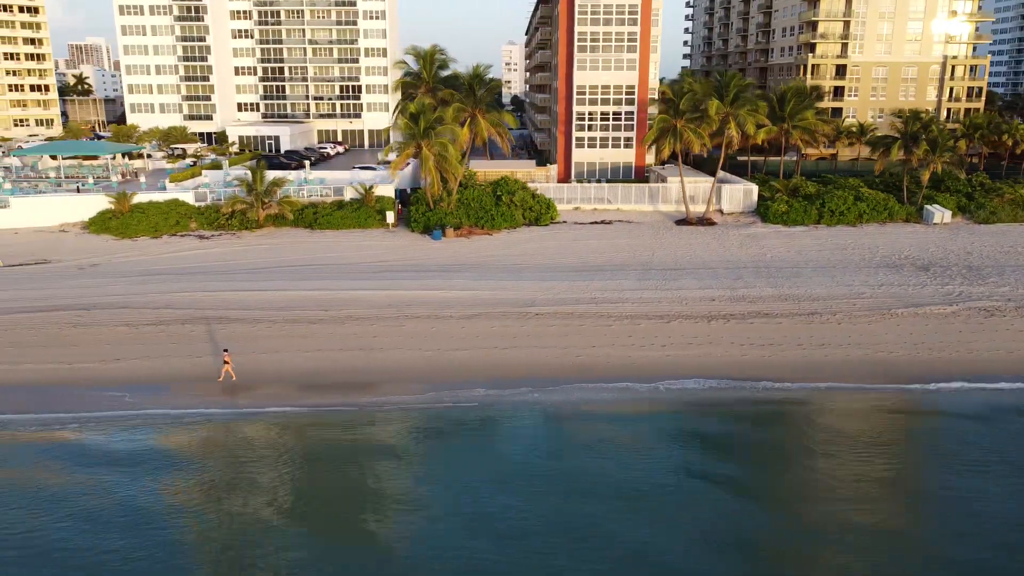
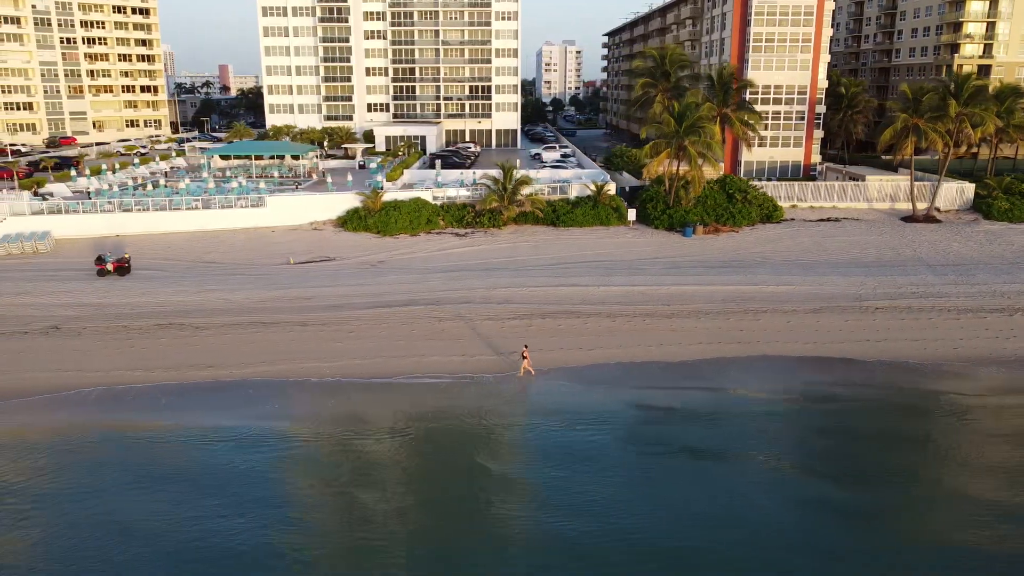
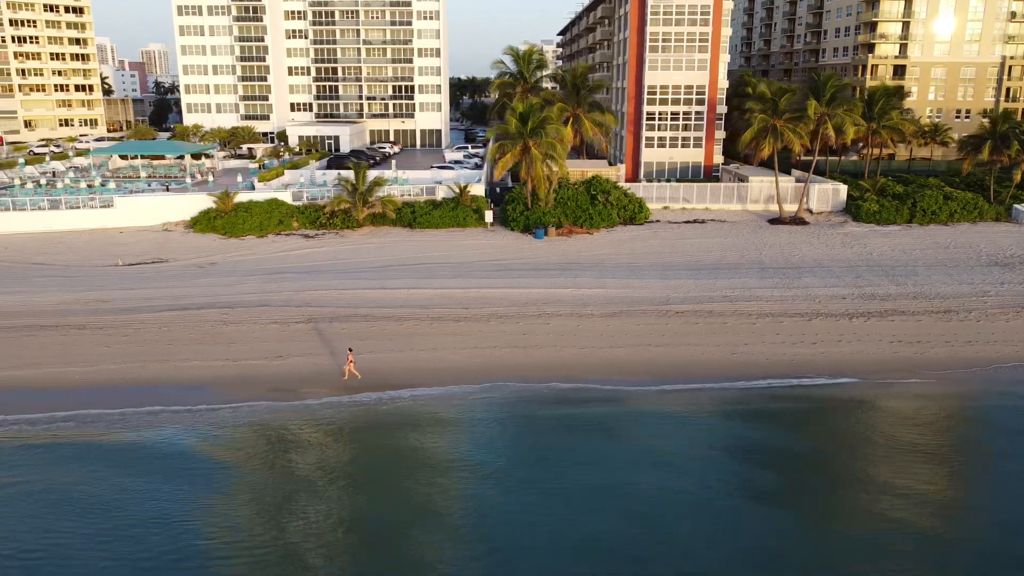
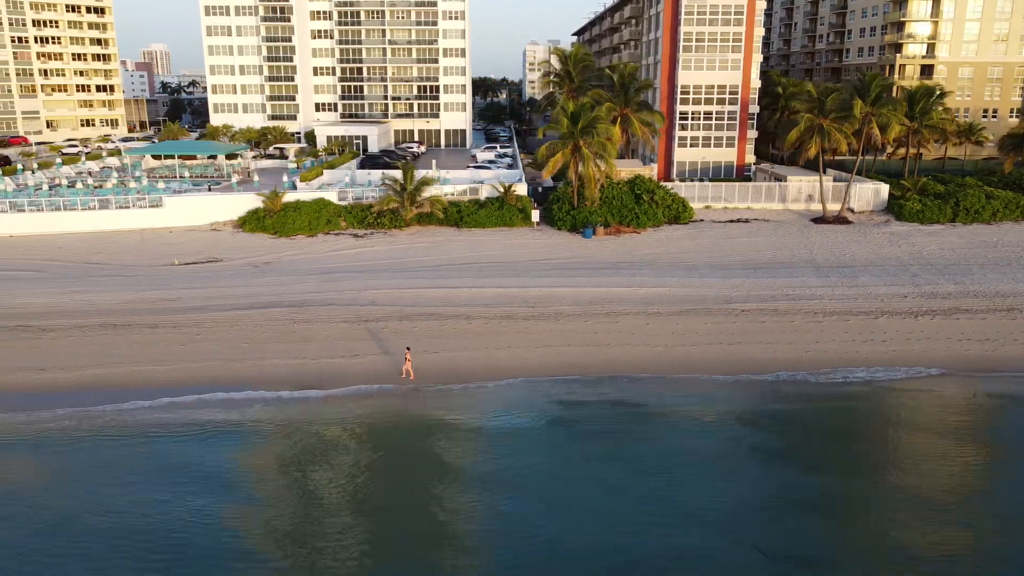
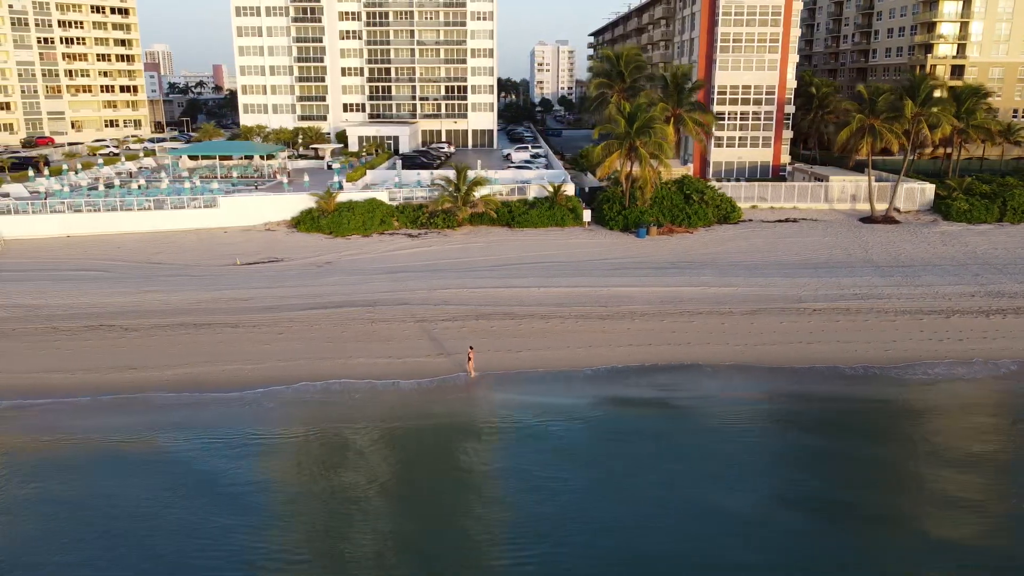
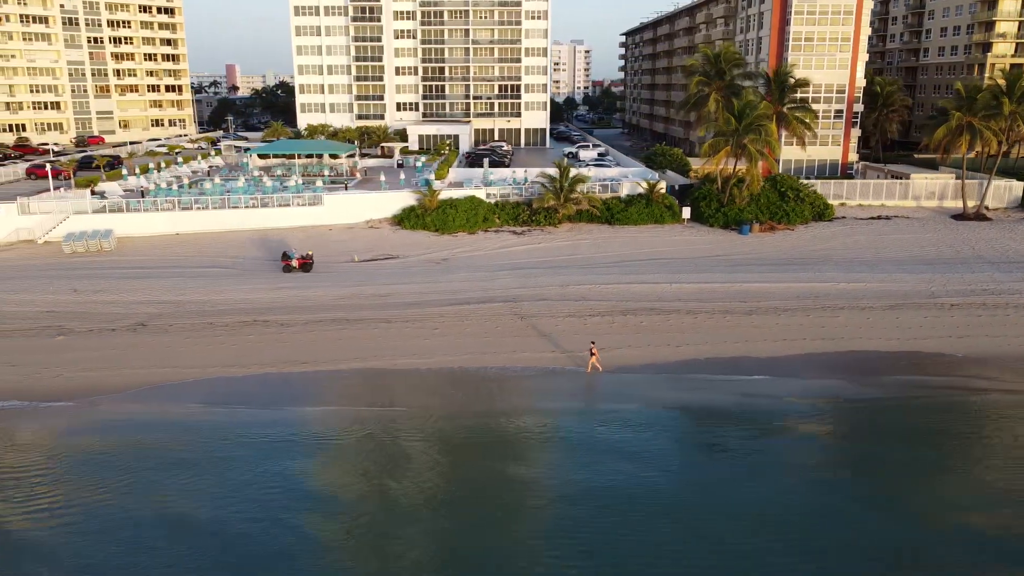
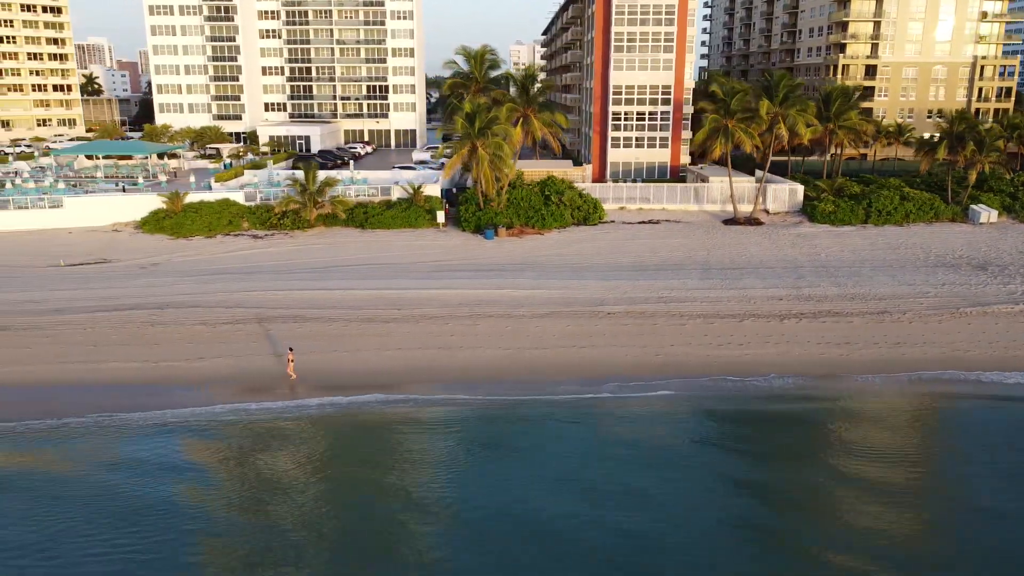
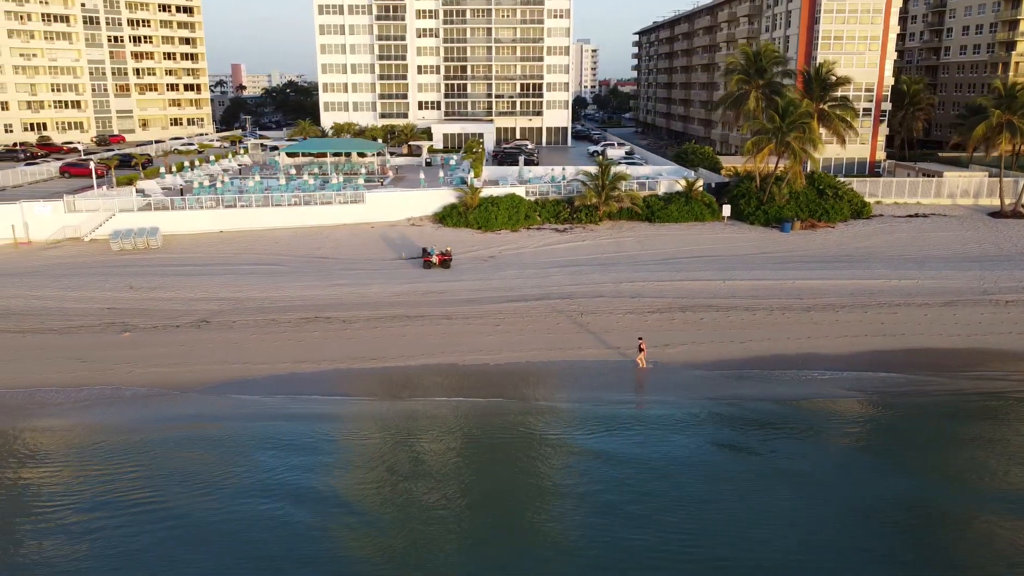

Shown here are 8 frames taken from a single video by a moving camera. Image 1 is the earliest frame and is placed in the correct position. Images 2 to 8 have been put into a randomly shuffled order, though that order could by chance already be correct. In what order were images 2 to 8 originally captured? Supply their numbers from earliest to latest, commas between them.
7, 3, 4, 5, 2, 6, 8
